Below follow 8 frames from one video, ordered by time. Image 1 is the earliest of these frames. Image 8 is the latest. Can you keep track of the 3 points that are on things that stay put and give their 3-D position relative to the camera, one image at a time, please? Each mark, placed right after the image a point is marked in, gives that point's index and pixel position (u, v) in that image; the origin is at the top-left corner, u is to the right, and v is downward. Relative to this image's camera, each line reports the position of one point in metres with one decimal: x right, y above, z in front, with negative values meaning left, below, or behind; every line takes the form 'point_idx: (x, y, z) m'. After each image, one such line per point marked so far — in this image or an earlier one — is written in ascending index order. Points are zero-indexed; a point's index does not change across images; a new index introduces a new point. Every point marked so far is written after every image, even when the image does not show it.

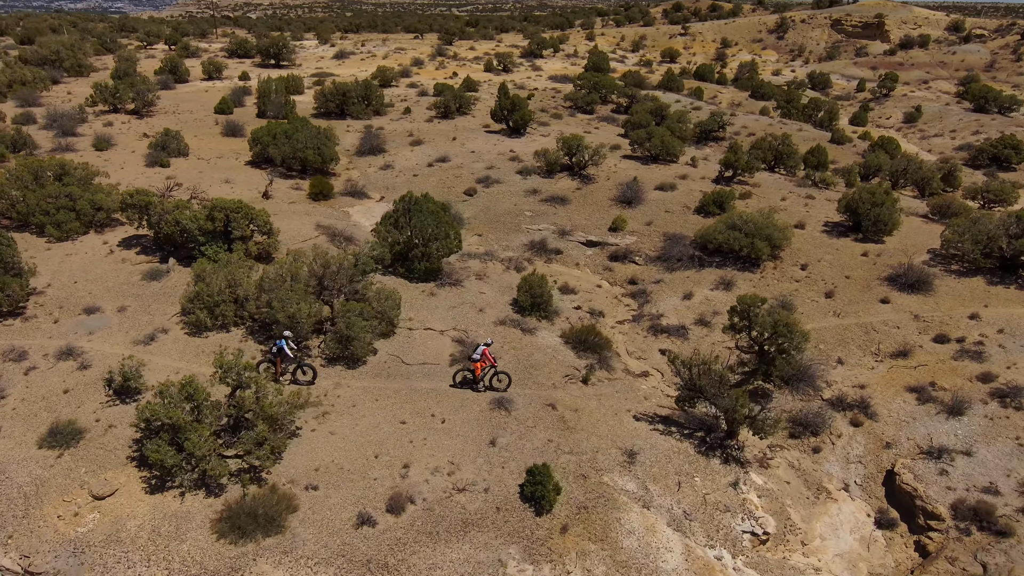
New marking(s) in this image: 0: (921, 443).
0: (+9.2, -3.5, +14.4) m
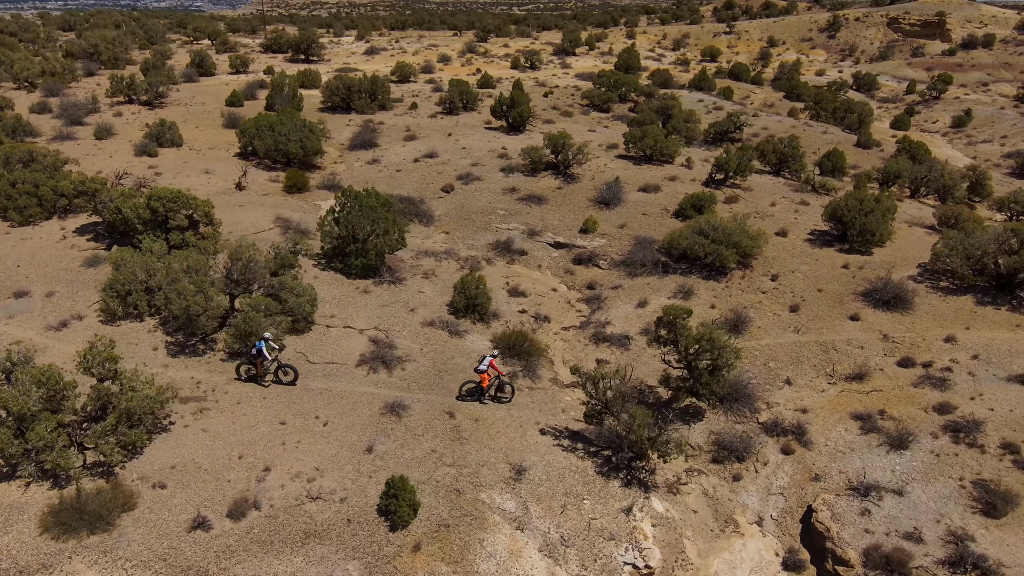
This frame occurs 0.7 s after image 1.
0: (+6.9, -3.9, +12.9) m
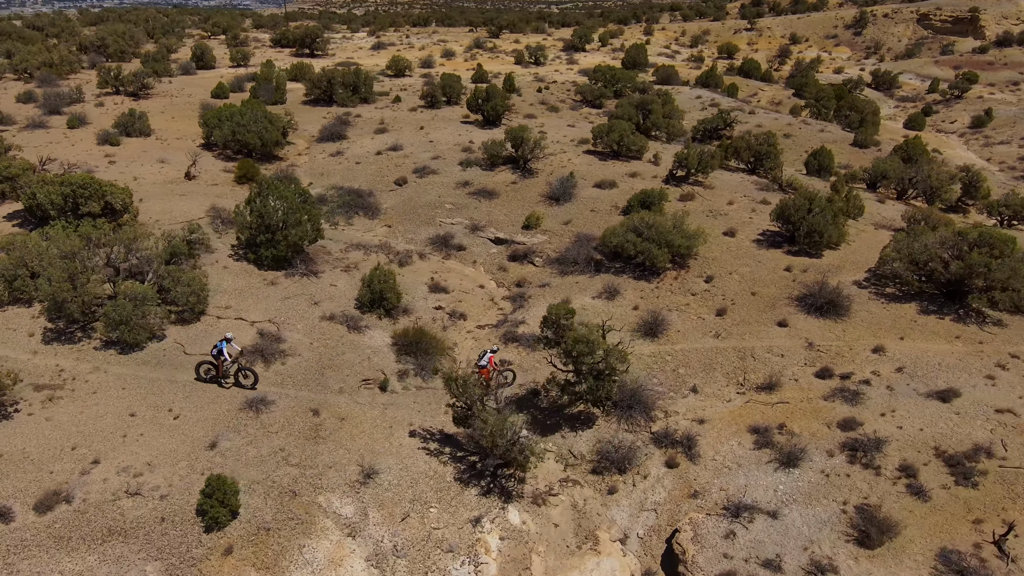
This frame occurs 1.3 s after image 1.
0: (+4.0, -3.9, +11.9) m
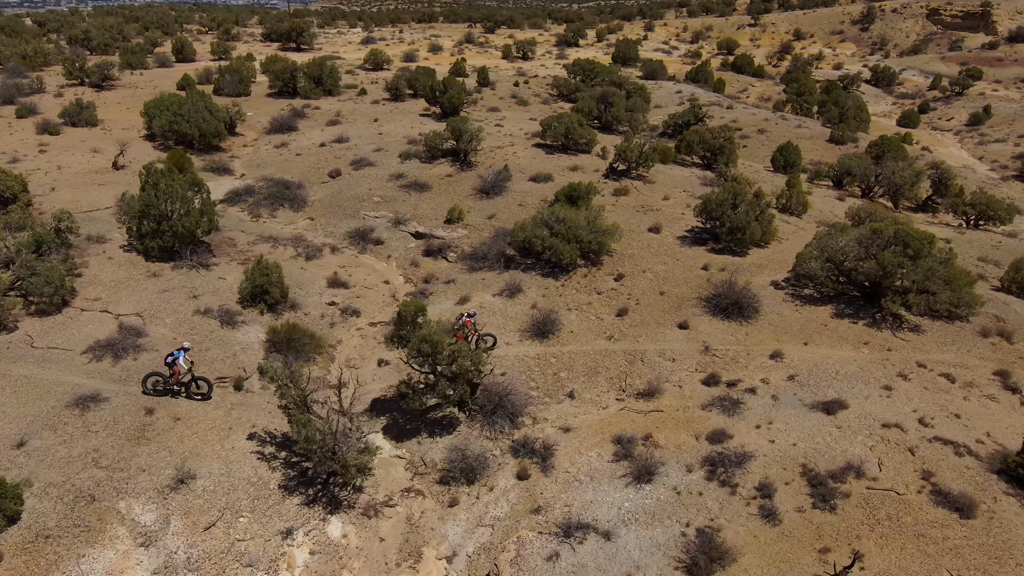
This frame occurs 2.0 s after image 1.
0: (+1.0, -3.8, +10.9) m
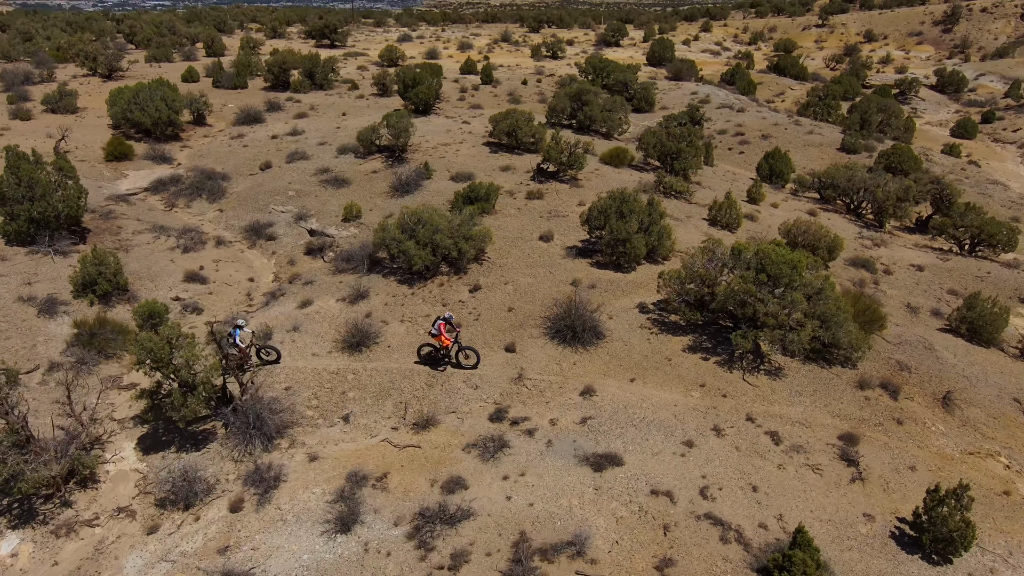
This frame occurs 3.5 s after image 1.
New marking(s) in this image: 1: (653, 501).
0: (-3.9, -4.0, +9.3) m
1: (+2.0, -3.1, +9.3) m
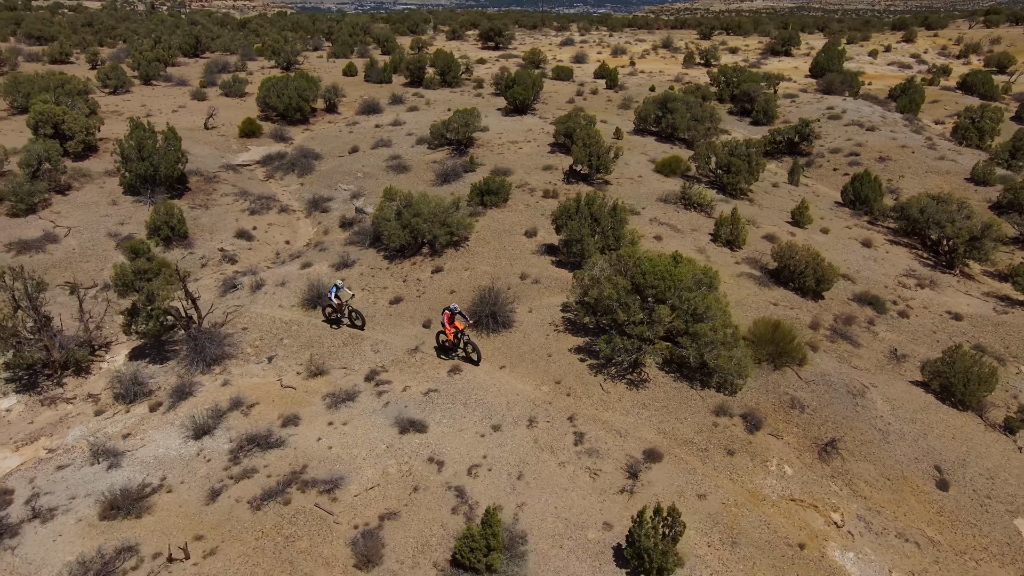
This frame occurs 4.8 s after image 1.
0: (-7.2, -2.9, +11.8) m
1: (-1.4, -2.8, +10.1) m
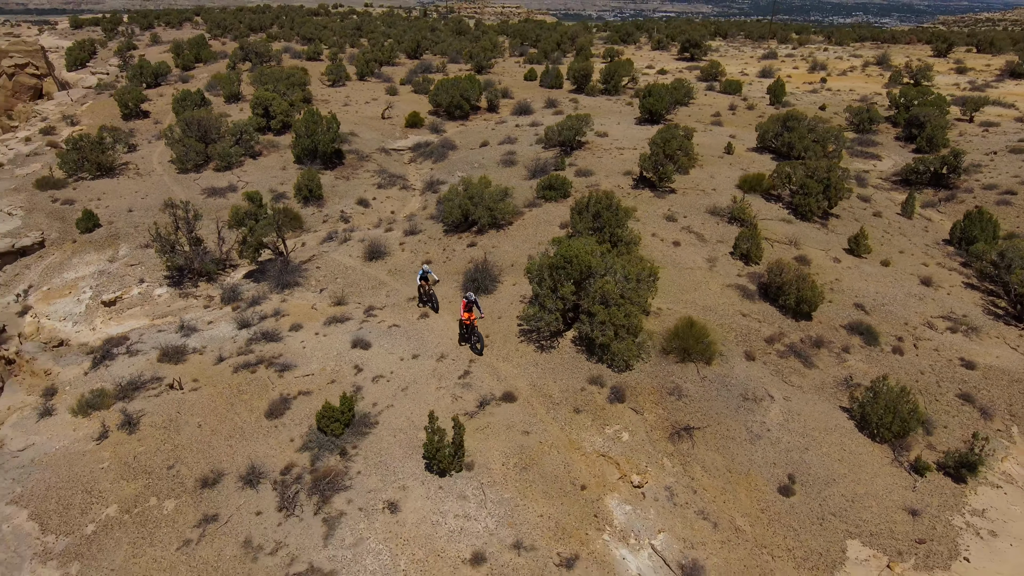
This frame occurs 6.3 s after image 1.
0: (-8.3, -1.0, +17.1) m
1: (-3.5, -1.7, +13.5) m
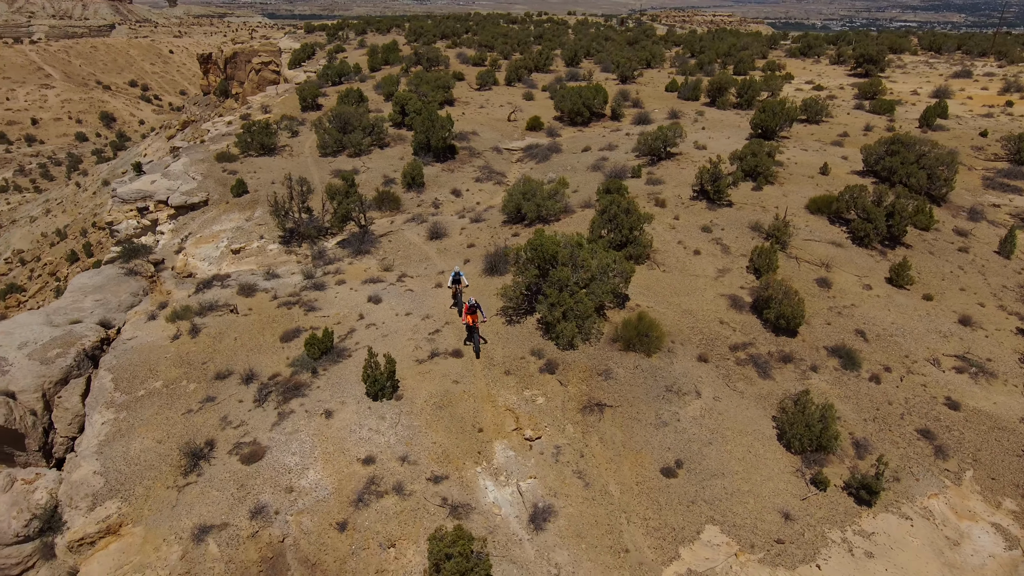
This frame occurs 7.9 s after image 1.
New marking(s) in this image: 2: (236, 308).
0: (-7.7, +0.5, +21.5) m
1: (-4.1, -0.8, +16.7) m
2: (-7.7, -0.6, +17.8) m
